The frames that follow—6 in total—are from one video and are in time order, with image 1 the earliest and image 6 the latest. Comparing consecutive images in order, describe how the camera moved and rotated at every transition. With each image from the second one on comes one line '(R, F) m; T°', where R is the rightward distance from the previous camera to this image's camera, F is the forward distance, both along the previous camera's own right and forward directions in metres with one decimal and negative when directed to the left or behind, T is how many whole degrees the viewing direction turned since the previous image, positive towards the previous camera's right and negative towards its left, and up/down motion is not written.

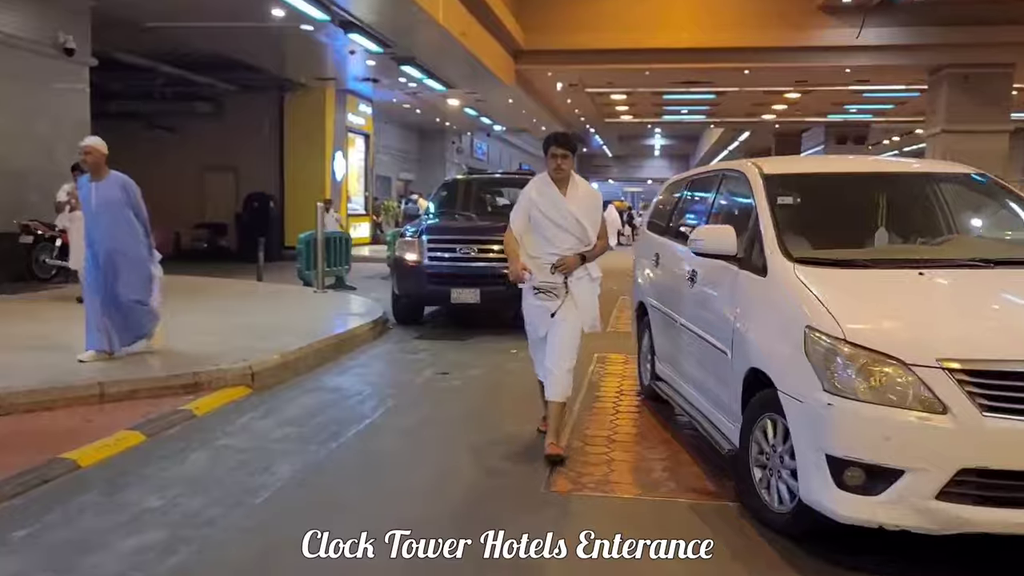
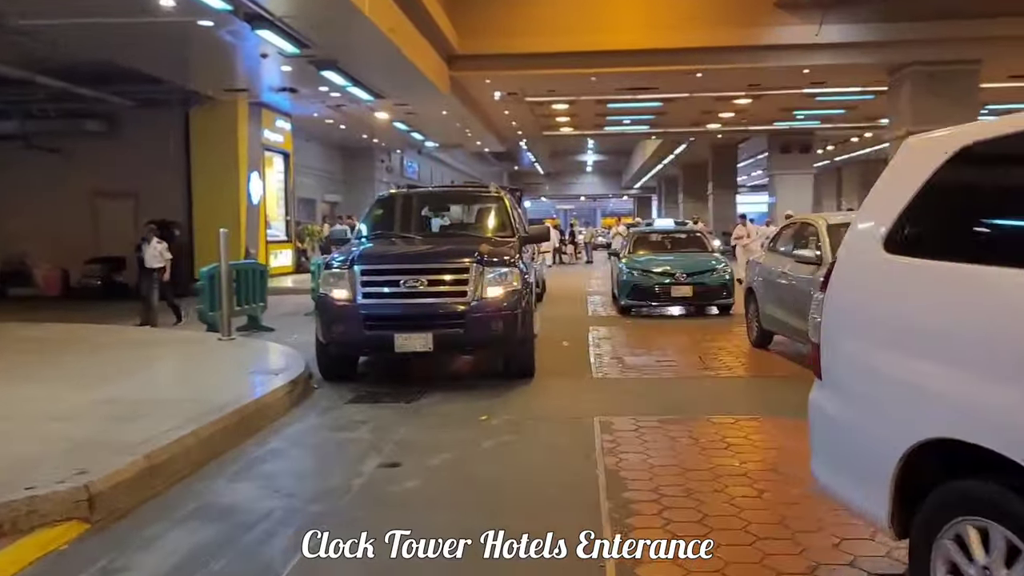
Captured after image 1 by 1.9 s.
(-0.3, +2.4) m; +5°
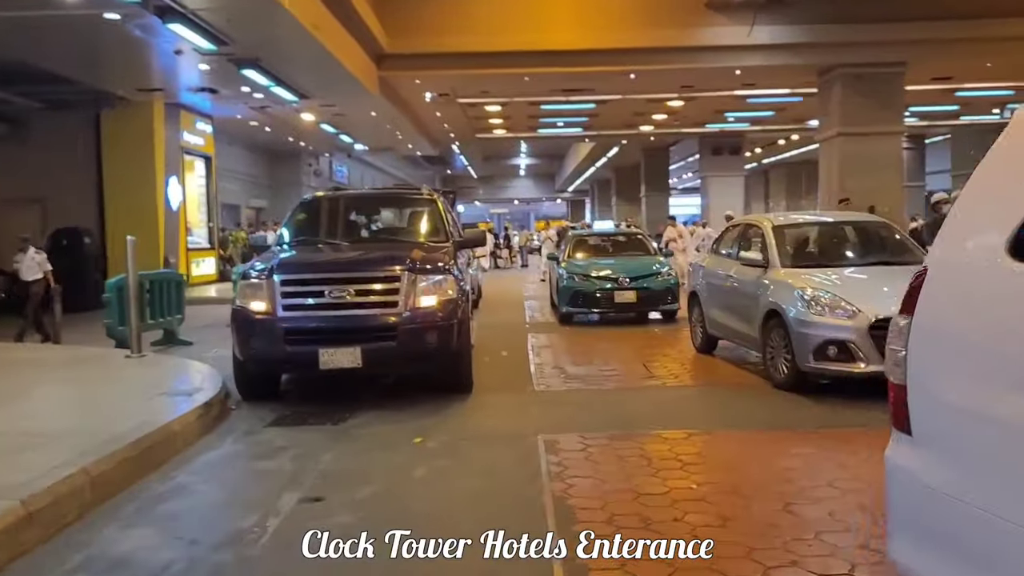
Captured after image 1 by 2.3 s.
(0.0, +0.5) m; +5°
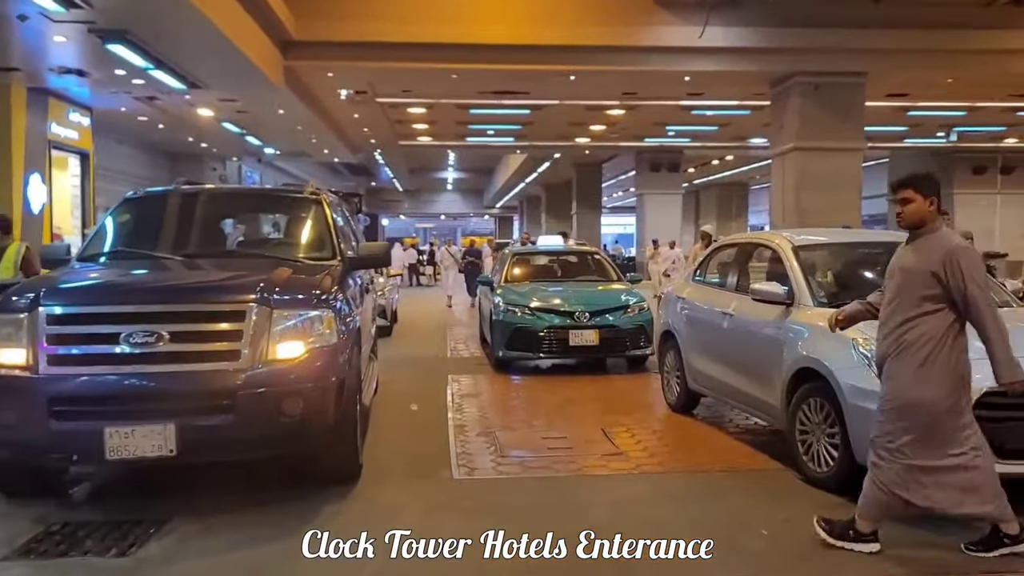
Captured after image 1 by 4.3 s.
(+0.1, +2.5) m; +5°
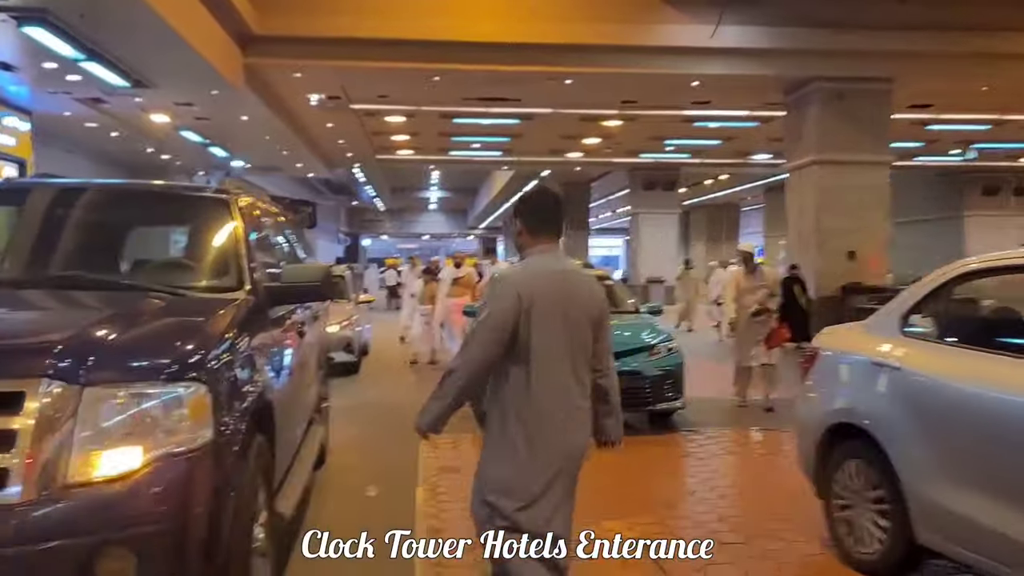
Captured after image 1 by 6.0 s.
(-0.1, +2.1) m; +1°
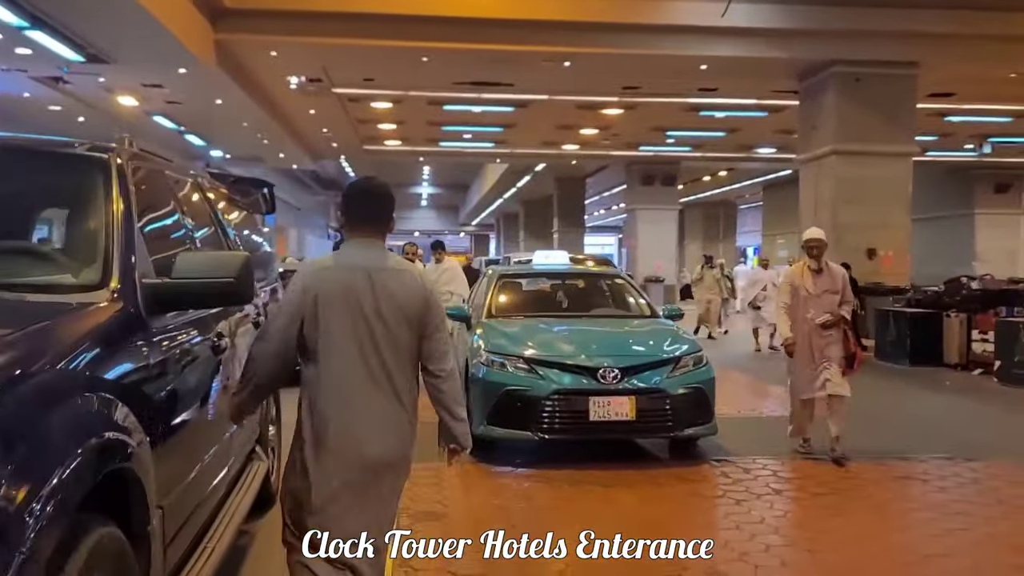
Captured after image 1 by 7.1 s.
(0.0, +1.3) m; +1°
